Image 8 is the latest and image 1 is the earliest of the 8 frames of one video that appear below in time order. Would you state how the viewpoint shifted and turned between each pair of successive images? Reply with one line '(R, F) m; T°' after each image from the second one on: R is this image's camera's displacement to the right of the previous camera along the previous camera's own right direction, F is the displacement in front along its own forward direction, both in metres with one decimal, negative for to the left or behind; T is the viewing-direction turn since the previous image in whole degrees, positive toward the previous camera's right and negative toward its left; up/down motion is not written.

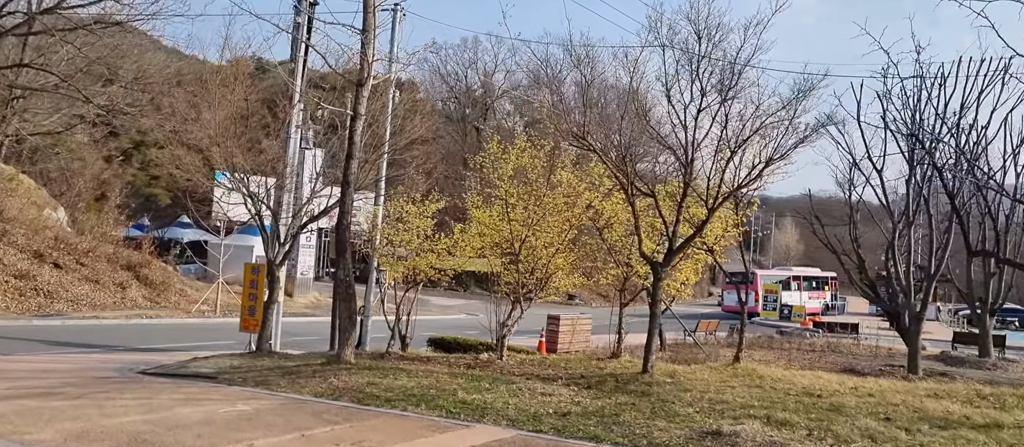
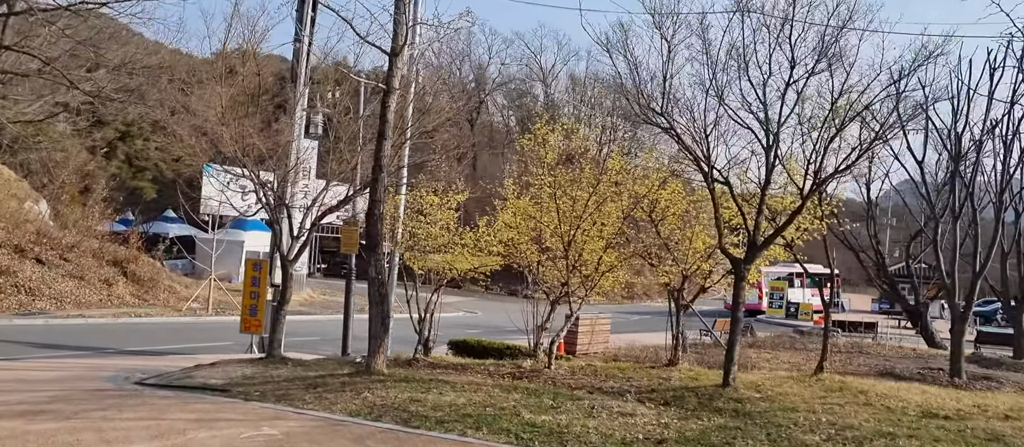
(-0.7, +1.5) m; +1°
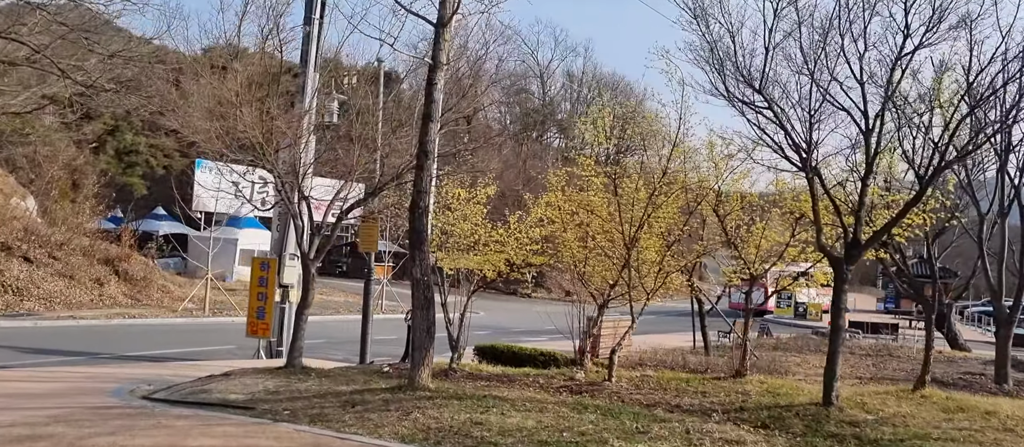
(-0.7, +1.3) m; +1°
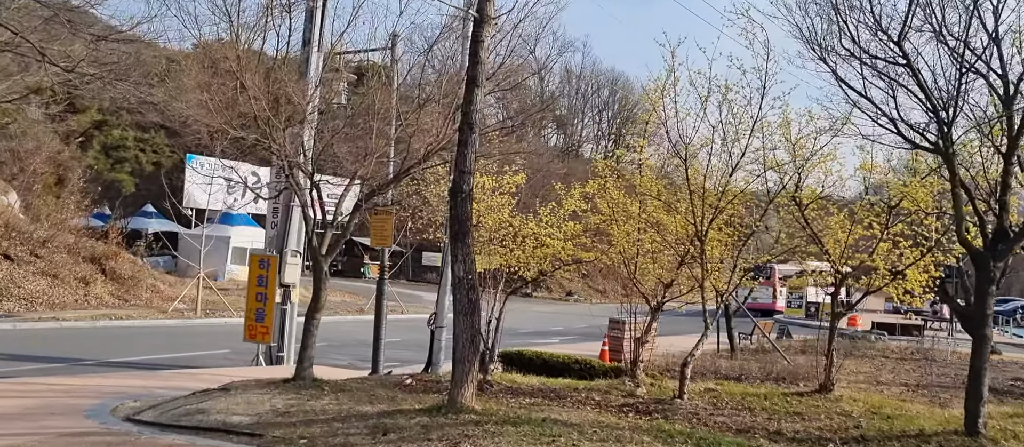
(-0.5, +1.6) m; +1°
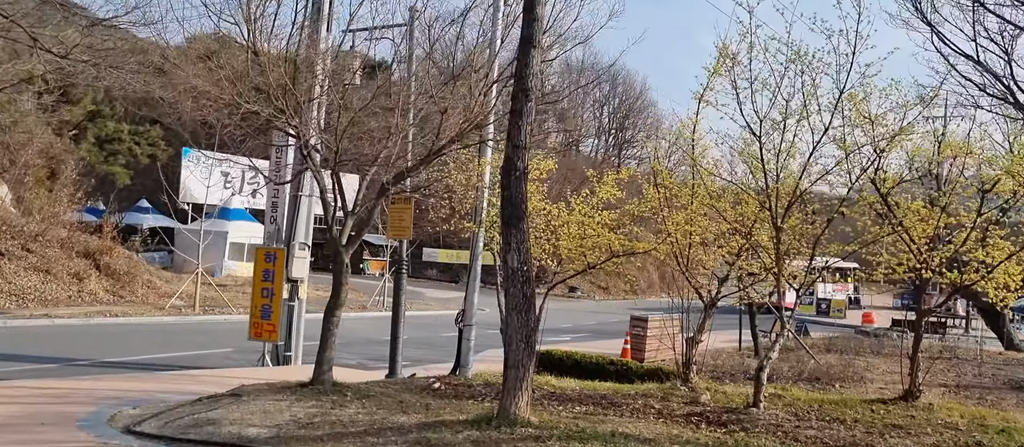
(-0.4, +1.1) m; 0°
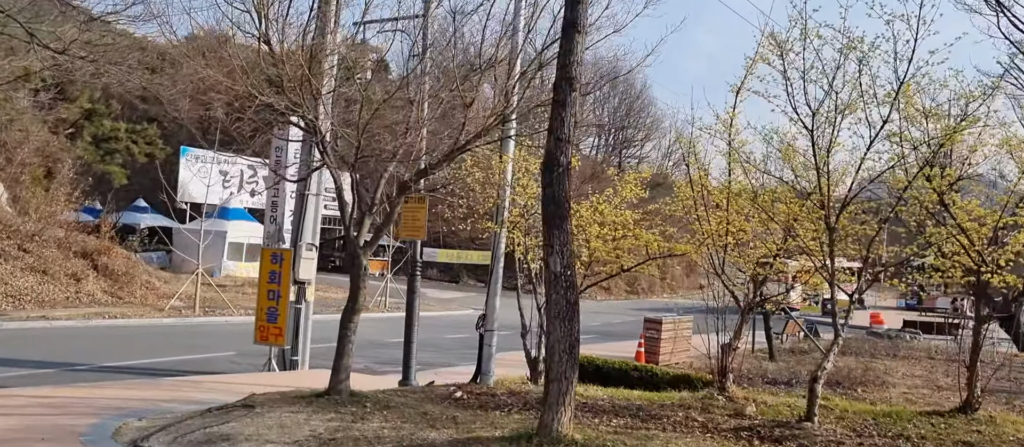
(-0.3, +0.5) m; 0°
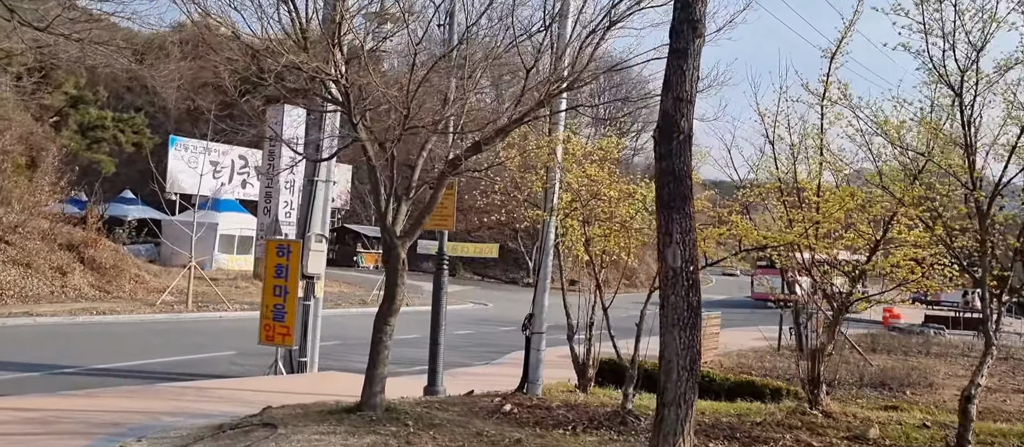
(-0.5, +1.3) m; +1°
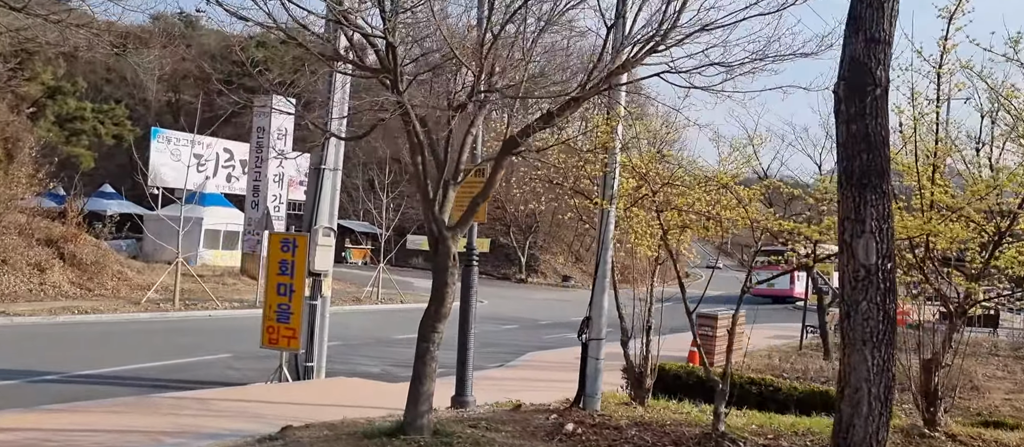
(-0.5, +1.2) m; +1°
